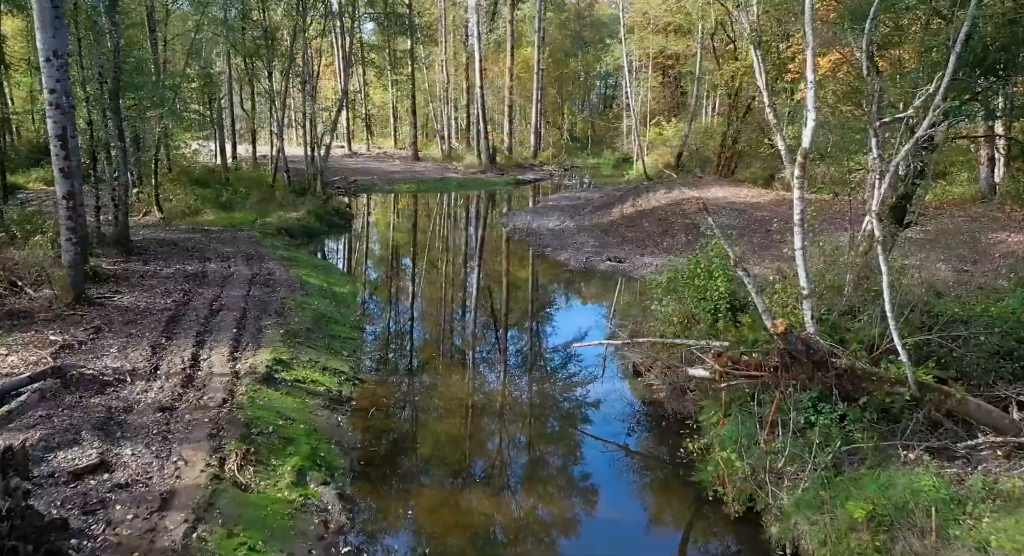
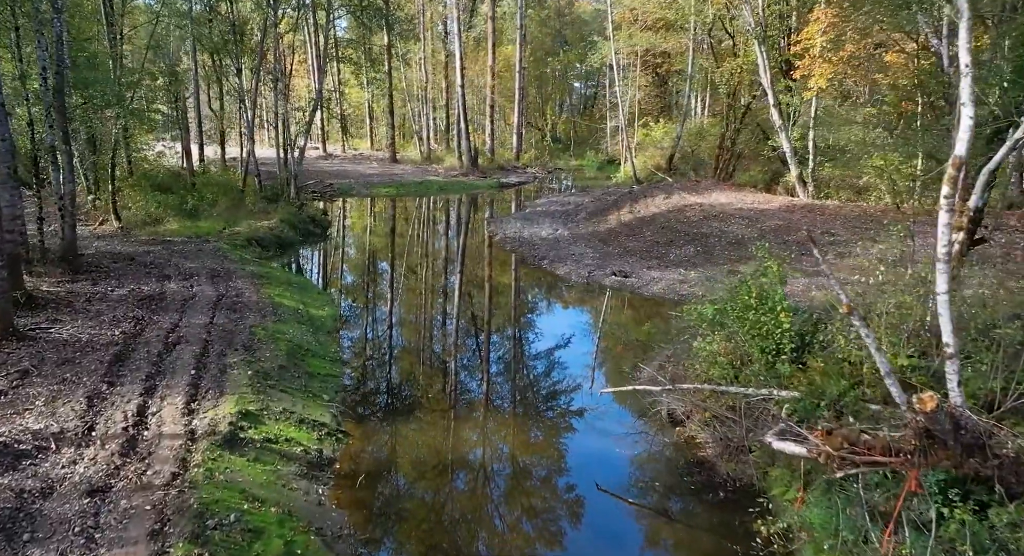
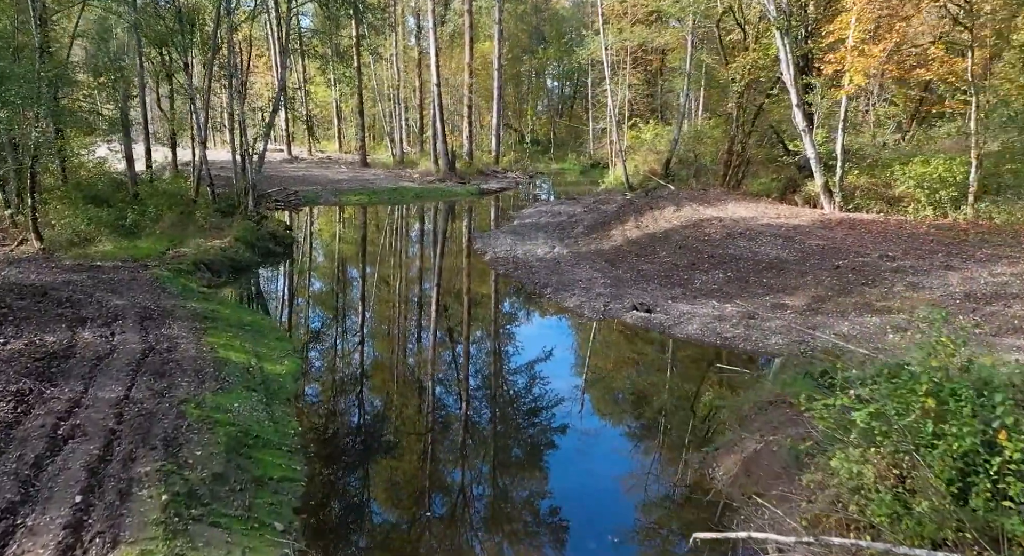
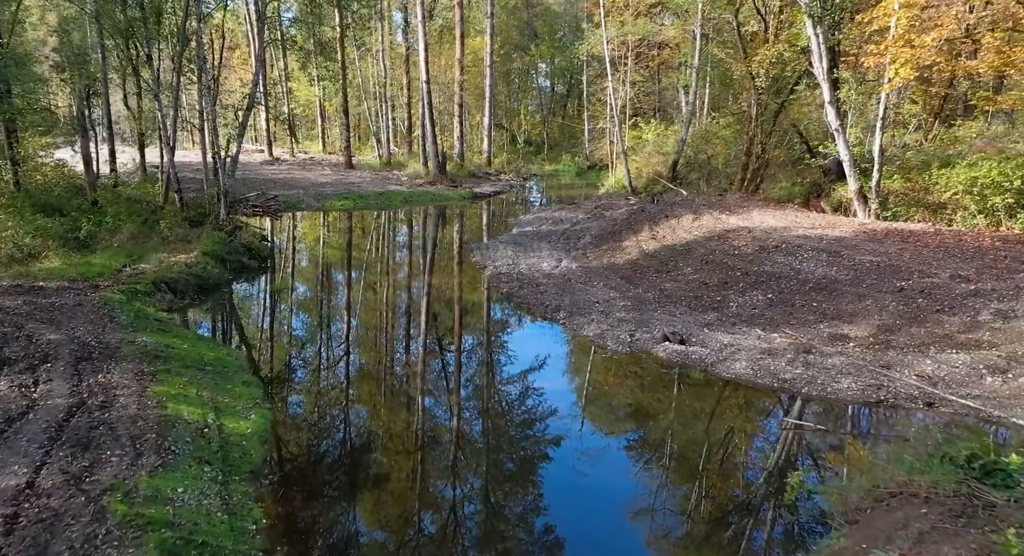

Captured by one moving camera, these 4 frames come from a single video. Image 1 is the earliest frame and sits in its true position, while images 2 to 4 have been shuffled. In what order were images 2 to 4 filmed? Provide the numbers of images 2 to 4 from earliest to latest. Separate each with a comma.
2, 3, 4
